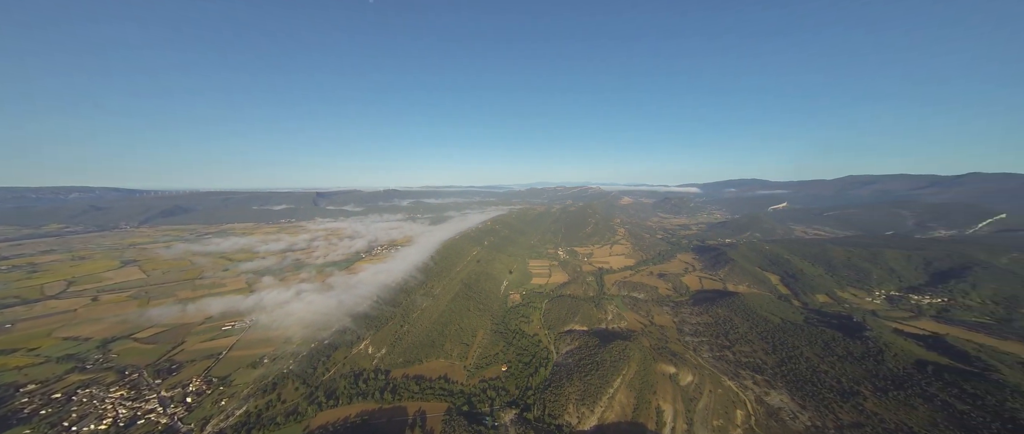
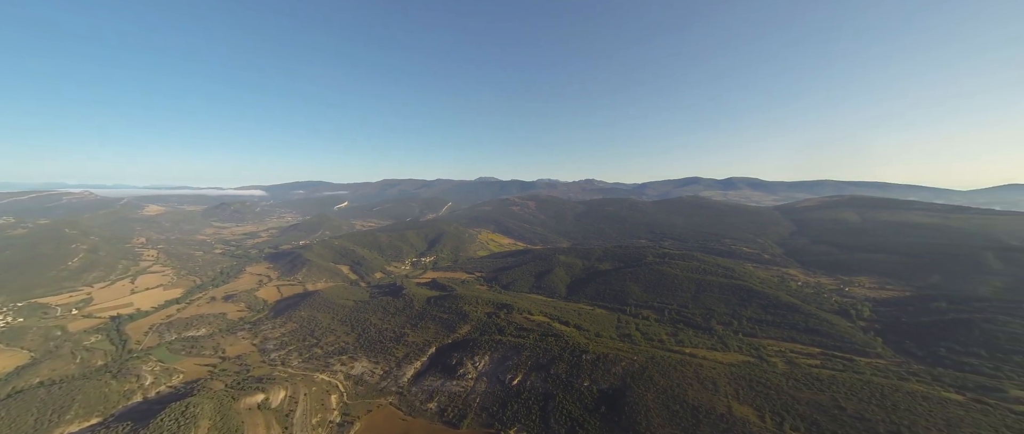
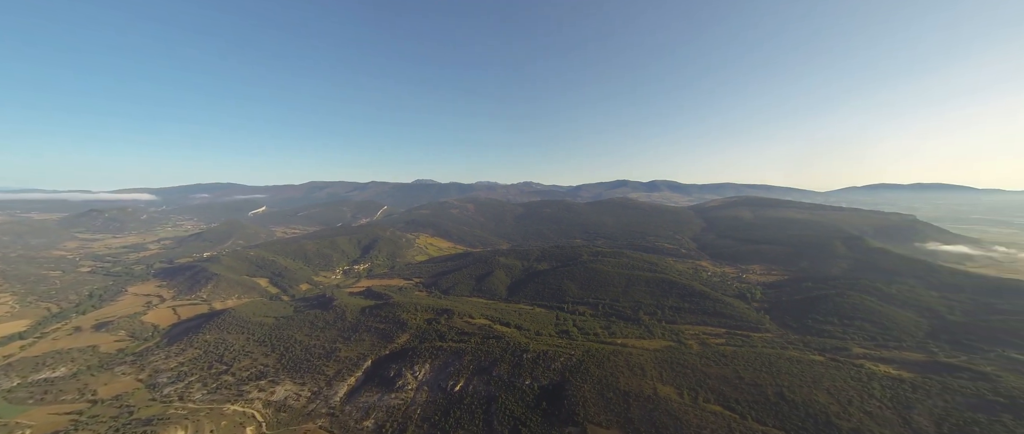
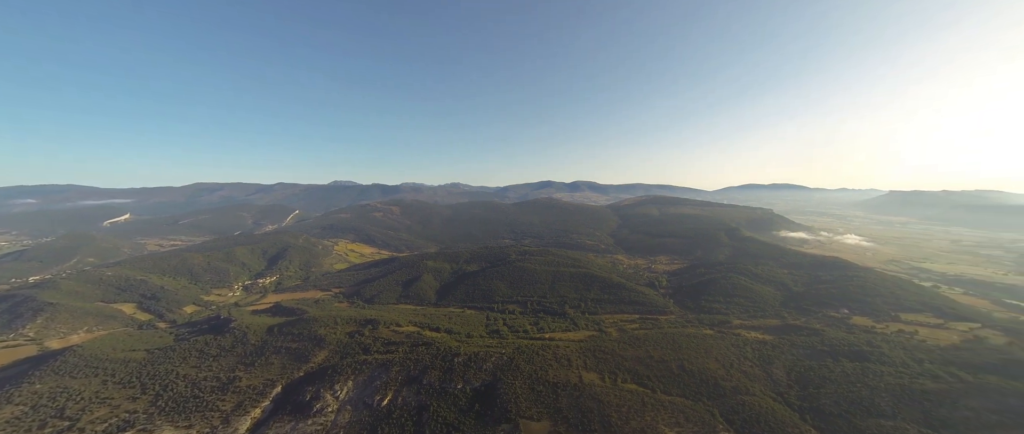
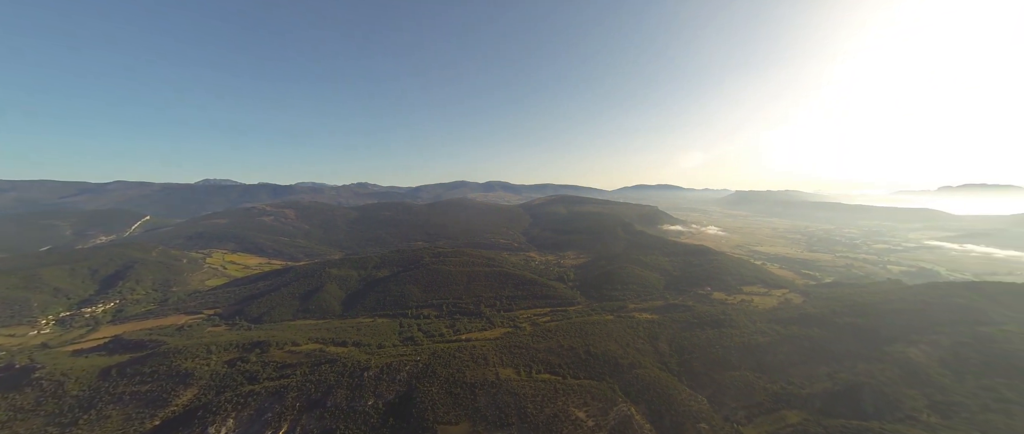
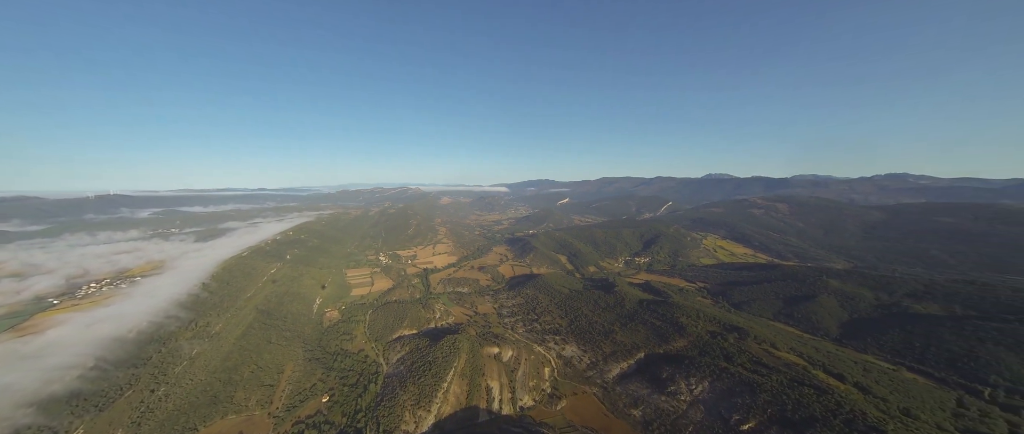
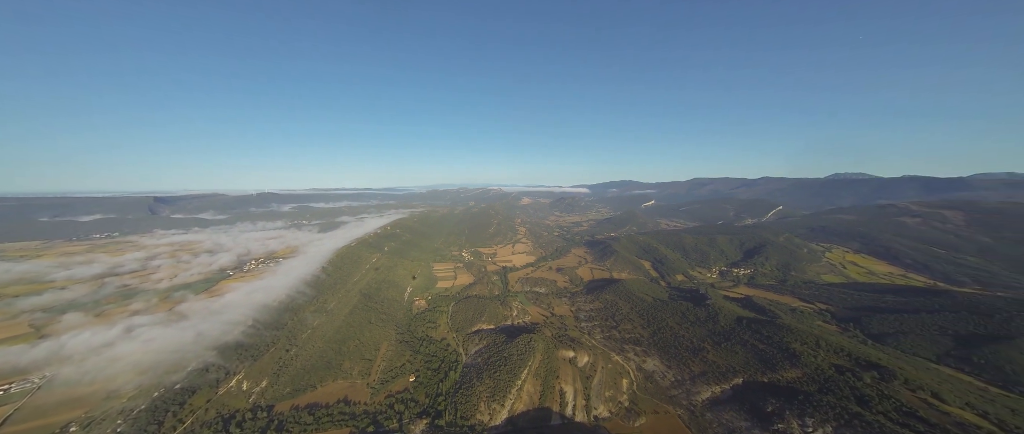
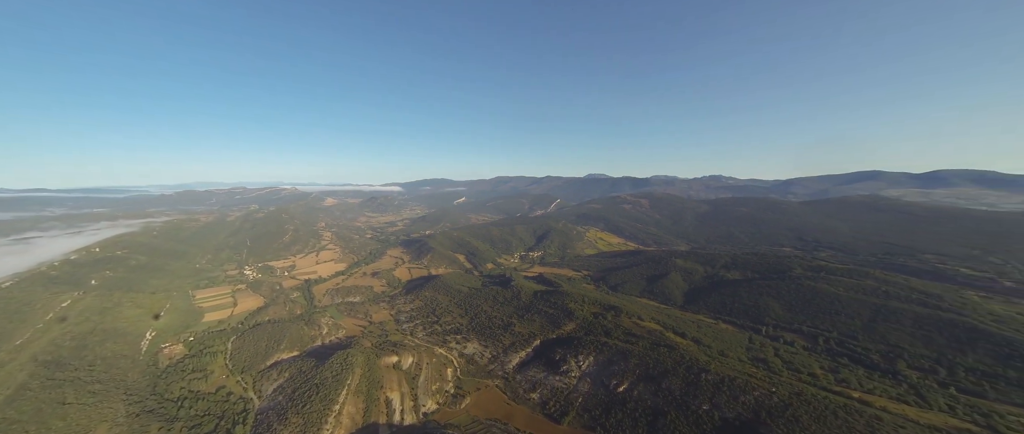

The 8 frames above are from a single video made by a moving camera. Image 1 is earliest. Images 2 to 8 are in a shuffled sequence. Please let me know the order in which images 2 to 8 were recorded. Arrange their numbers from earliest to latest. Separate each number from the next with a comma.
7, 6, 8, 2, 3, 4, 5
